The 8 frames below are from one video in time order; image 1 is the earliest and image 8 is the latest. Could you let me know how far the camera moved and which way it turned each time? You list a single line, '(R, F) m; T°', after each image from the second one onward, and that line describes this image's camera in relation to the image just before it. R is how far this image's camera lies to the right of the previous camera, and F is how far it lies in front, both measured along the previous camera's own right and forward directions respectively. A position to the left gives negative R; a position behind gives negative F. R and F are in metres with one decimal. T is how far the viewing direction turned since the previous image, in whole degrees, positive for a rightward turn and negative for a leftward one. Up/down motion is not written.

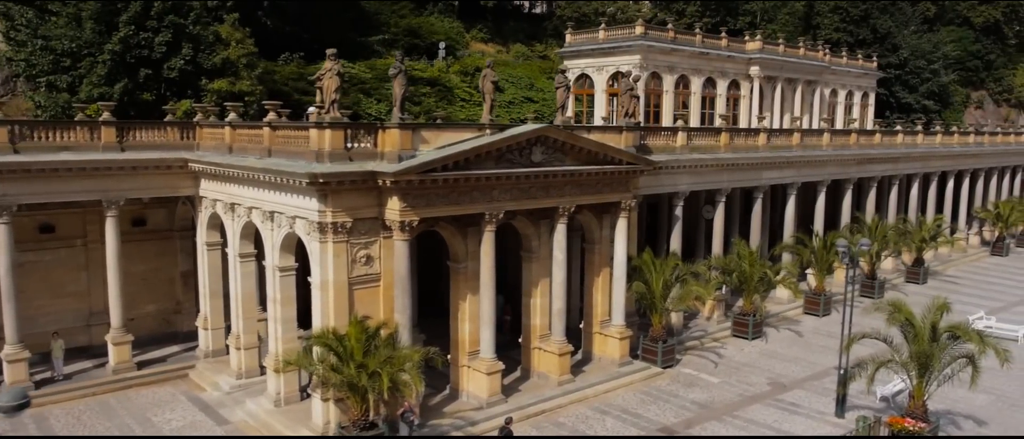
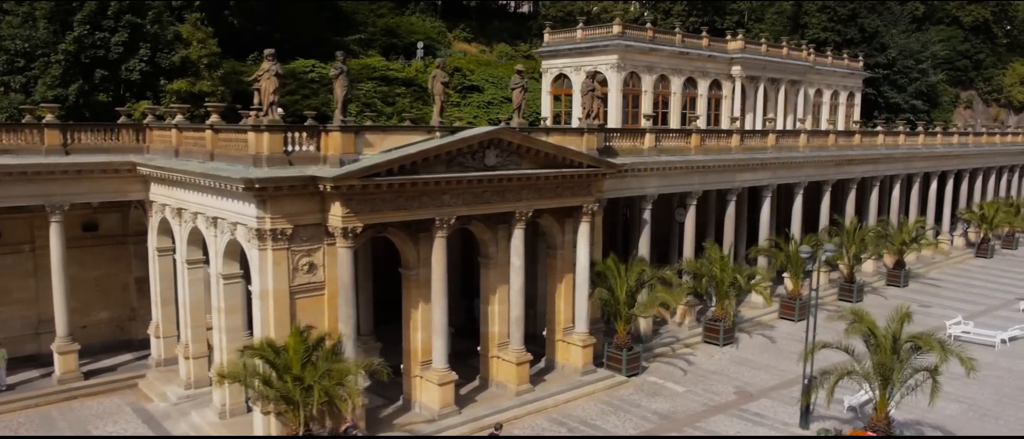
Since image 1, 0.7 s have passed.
(+0.9, +0.6) m; 0°
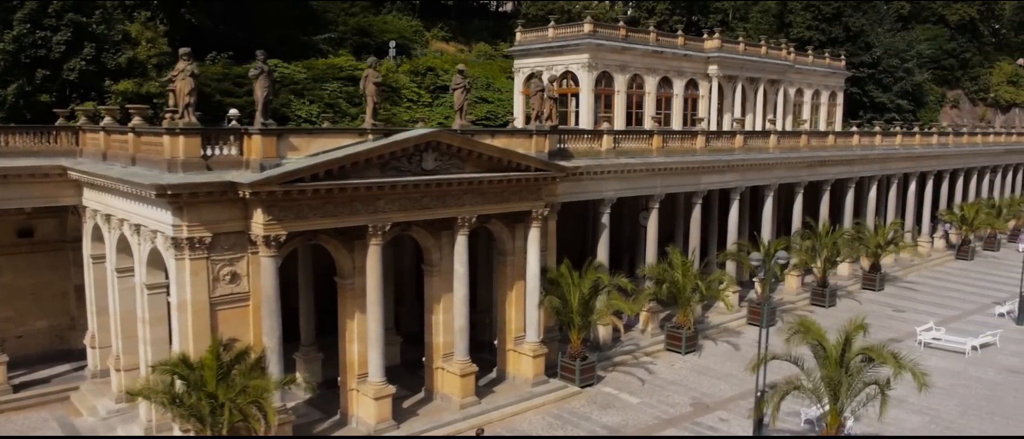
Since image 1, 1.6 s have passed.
(+1.1, +0.8) m; 0°
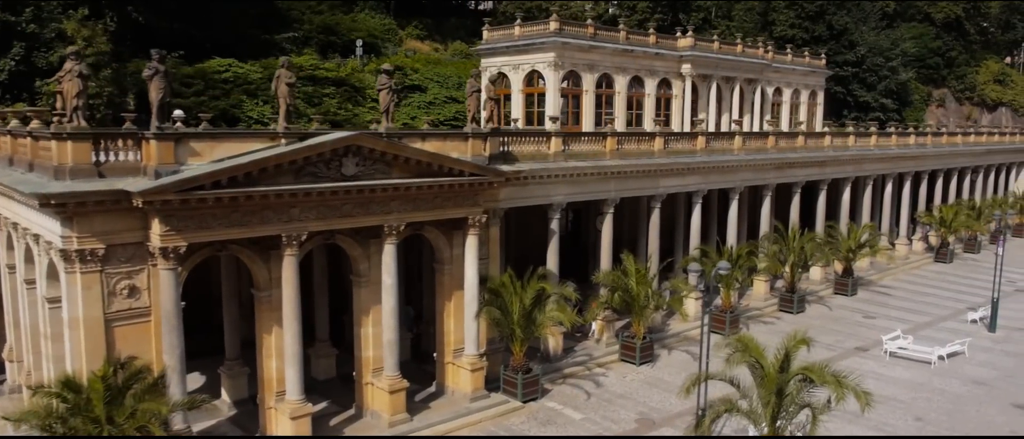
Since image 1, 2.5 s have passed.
(+1.3, +0.9) m; 0°
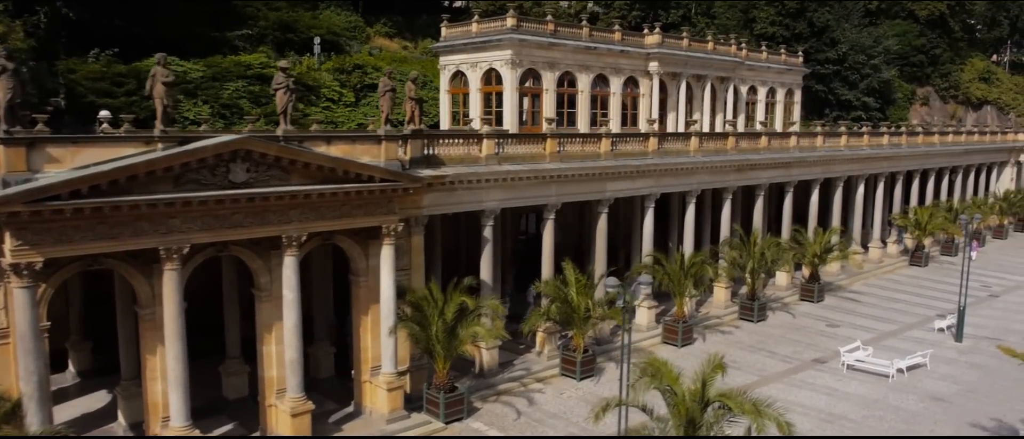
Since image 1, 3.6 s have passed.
(+1.6, +1.3) m; 0°
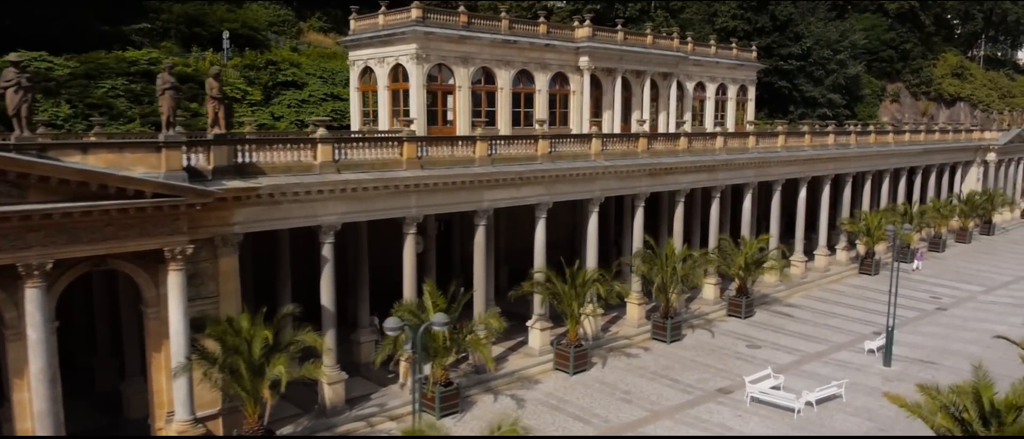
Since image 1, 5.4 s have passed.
(+3.2, +2.7) m; 0°
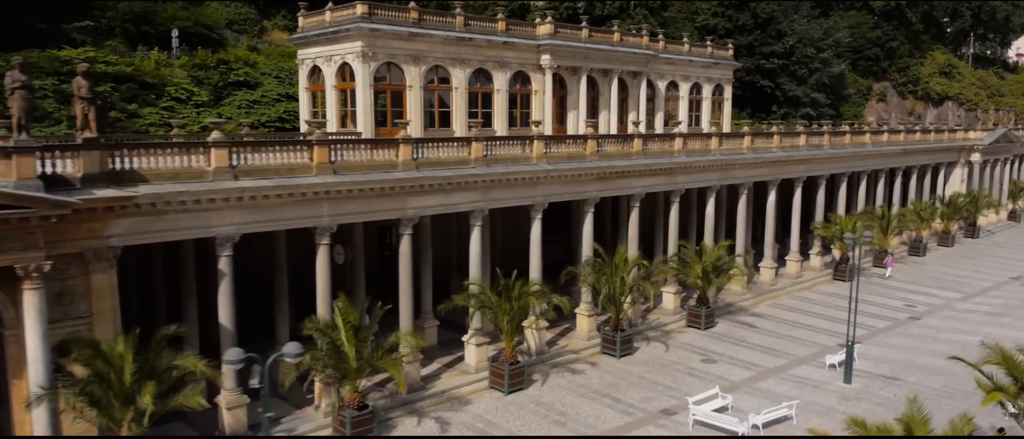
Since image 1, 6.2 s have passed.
(+1.7, +1.5) m; 0°
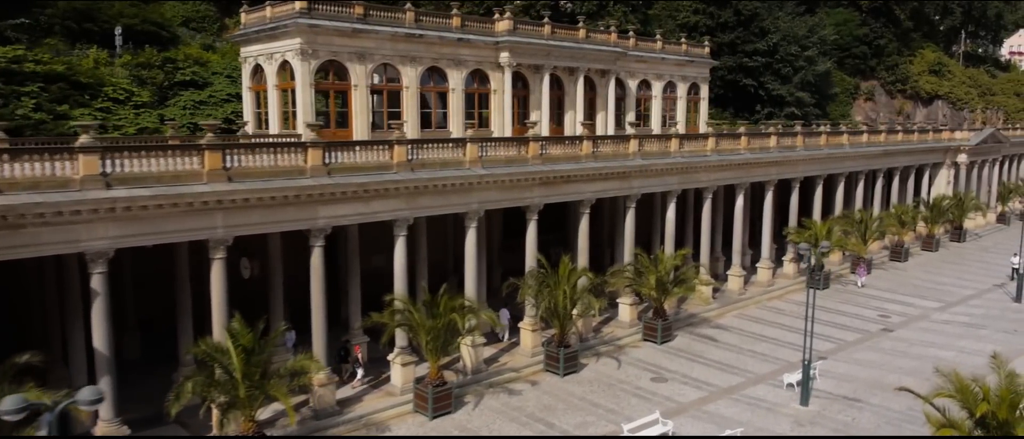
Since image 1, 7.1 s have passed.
(+1.7, +1.6) m; 0°
